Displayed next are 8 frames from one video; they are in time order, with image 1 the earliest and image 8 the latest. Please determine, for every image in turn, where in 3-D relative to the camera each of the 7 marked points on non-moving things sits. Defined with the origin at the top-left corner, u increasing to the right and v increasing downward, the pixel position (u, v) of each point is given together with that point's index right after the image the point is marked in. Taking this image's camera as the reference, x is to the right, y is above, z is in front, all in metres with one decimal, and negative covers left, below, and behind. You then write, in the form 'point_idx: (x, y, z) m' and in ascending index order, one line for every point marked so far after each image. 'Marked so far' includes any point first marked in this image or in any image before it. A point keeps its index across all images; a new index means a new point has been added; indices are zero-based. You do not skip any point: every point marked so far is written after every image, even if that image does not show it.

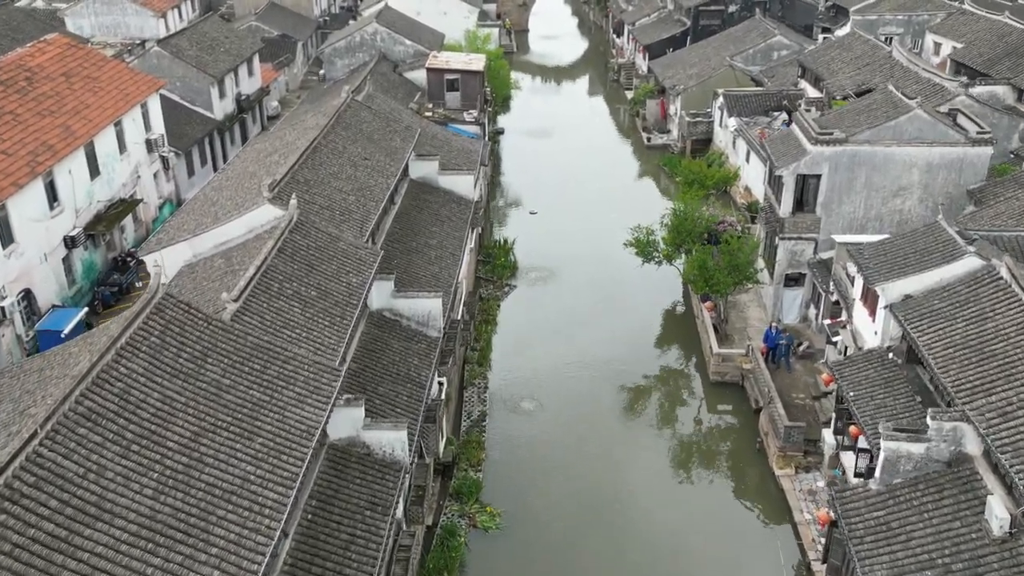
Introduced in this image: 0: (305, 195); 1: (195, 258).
0: (-4.2, +1.8, +18.9) m
1: (-6.3, +0.6, +18.7) m
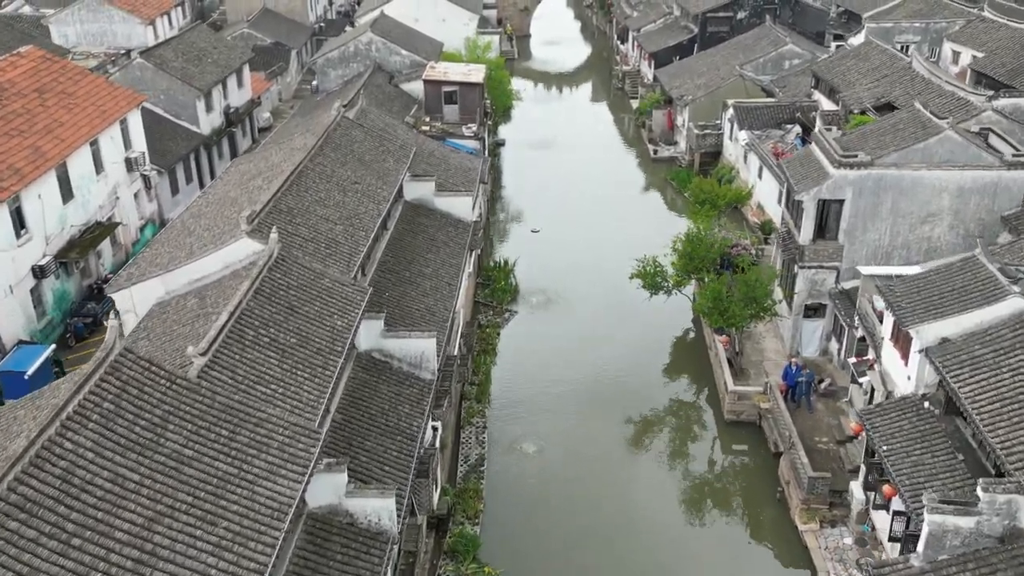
0: (-4.2, +1.1, +17.4) m
1: (-6.3, -0.1, +17.2) m
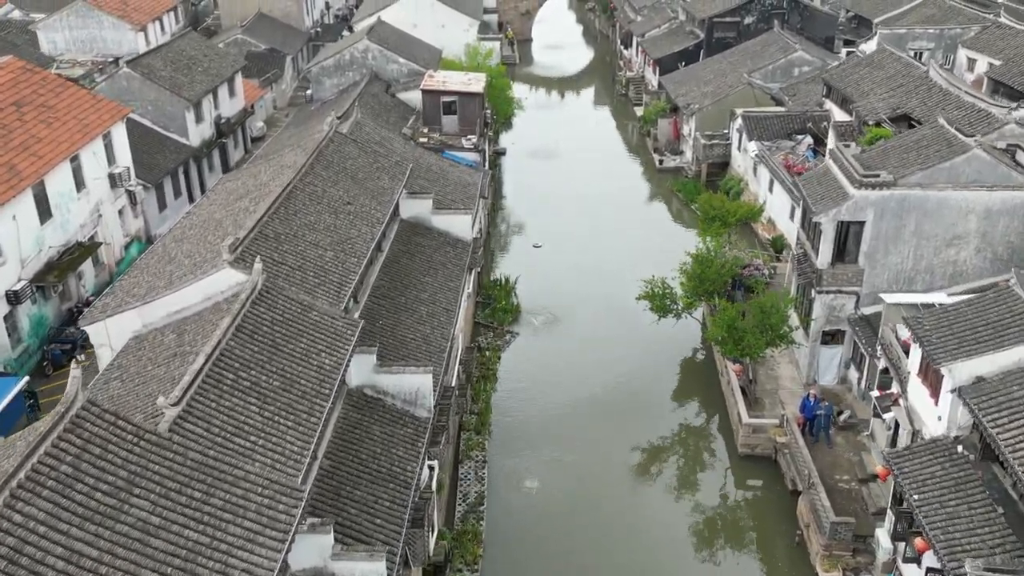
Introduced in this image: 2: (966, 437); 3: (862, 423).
0: (-4.2, +0.6, +16.3) m
1: (-6.3, -0.7, +16.0) m
2: (+7.3, -2.4, +15.1) m
3: (+7.3, -2.8, +19.6) m
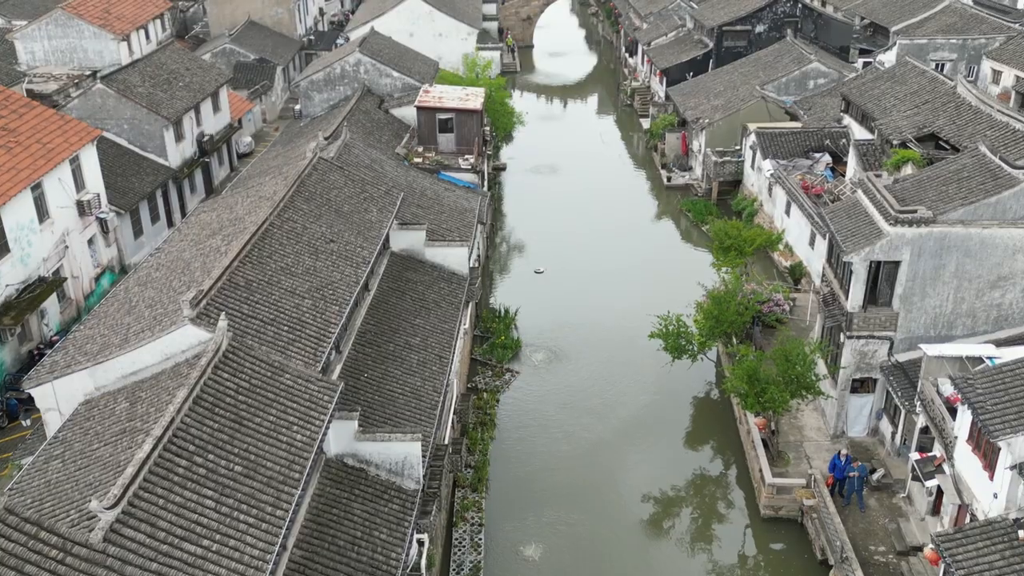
0: (-4.2, -0.3, +14.5) m
1: (-6.3, -1.6, +14.2) m
2: (+7.2, -3.3, +13.2) m
3: (+7.3, -3.7, +17.8) m
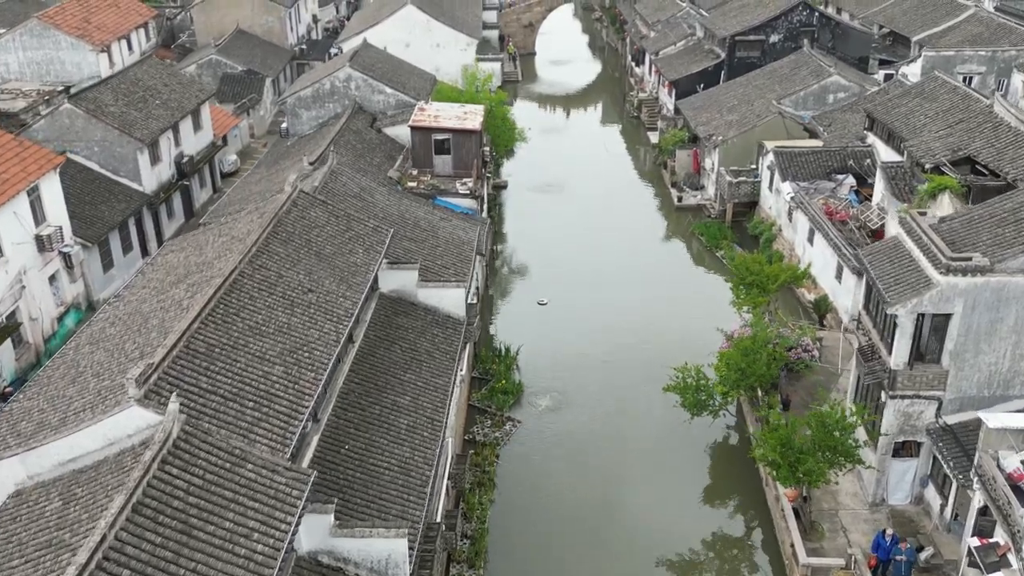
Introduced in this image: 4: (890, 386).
0: (-4.2, -1.2, +12.5) m
1: (-6.3, -2.5, +12.2) m
2: (+7.2, -4.2, +11.2) m
3: (+7.3, -4.6, +15.7) m
4: (+6.5, -1.7, +16.2) m
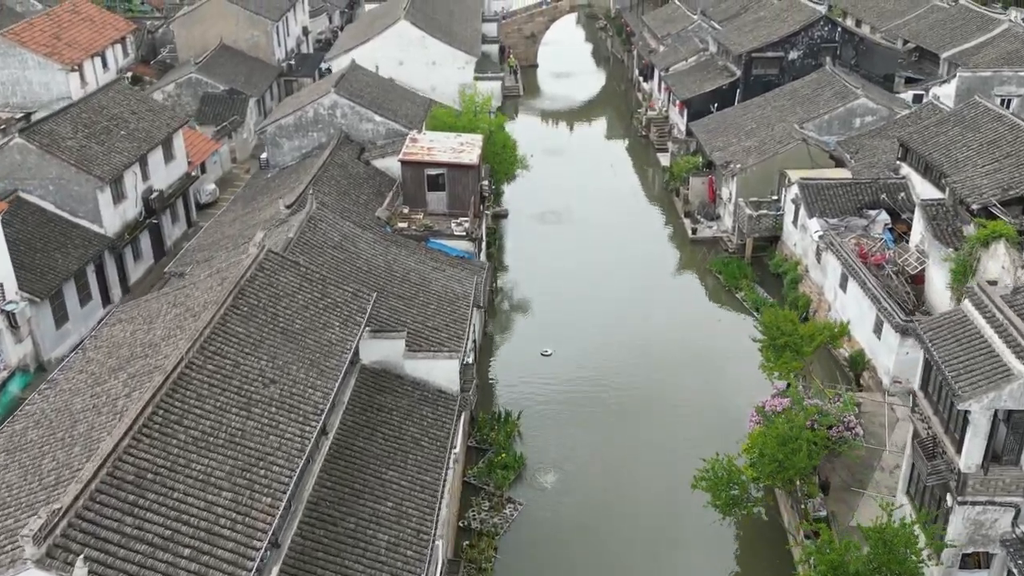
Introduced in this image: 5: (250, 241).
0: (-4.2, -2.5, +10.0) m
1: (-6.3, -3.8, +9.8) m
2: (+7.3, -5.5, +8.7) m
3: (+7.3, -5.9, +13.2) m
4: (+6.5, -3.0, +13.7) m
5: (-5.5, +1.1, +19.9) m
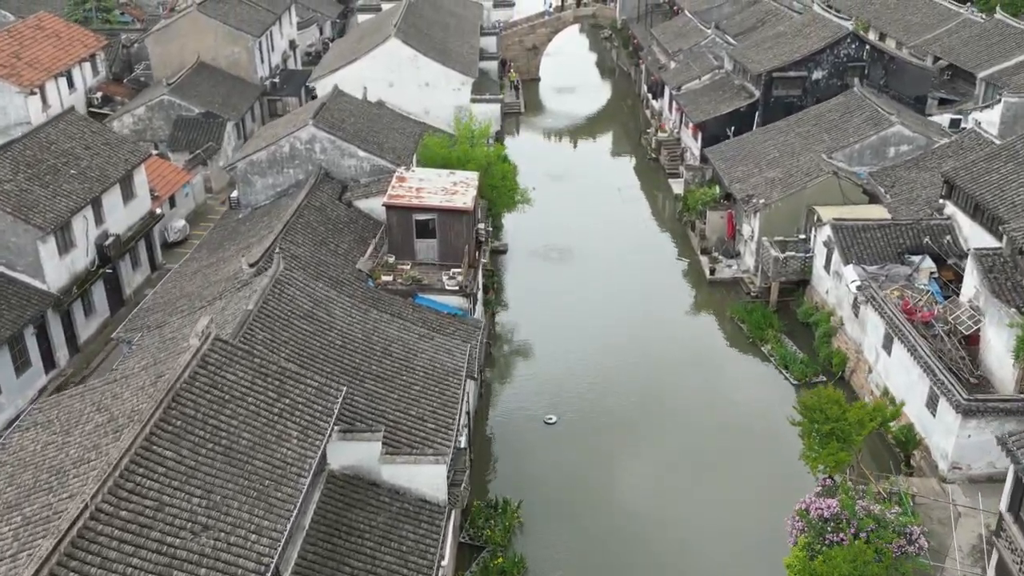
0: (-4.2, -3.8, +7.2) m
1: (-6.3, -5.1, +7.0) m
2: (+7.2, -6.8, +5.9) m
3: (+7.2, -7.2, +10.4) m
4: (+6.5, -4.3, +10.9) m
5: (-5.6, -0.3, +17.1) m
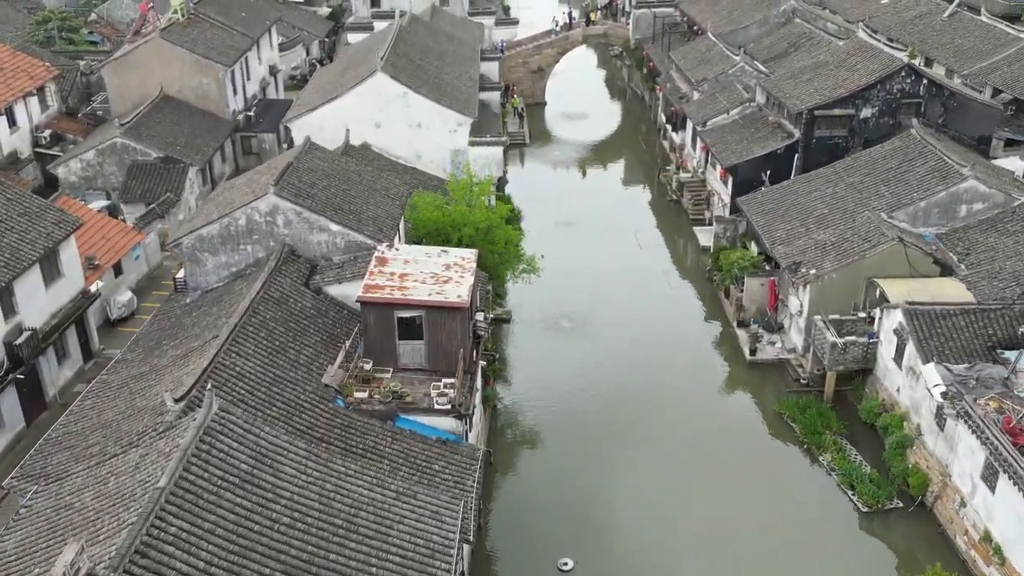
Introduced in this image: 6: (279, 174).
0: (-4.1, -5.9, +3.0) m
1: (-6.2, -7.1, +2.8) m
2: (+7.3, -8.8, +1.7) m
3: (+7.3, -9.3, +6.2) m
4: (+6.6, -6.4, +6.7) m
5: (-5.5, -2.3, +12.9) m
6: (-4.9, +2.5, +20.0) m
